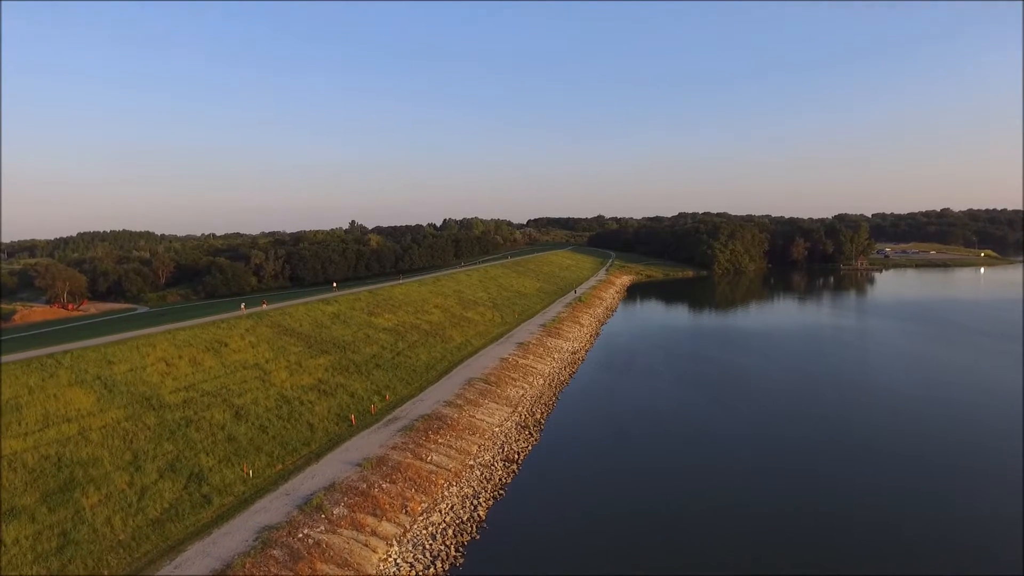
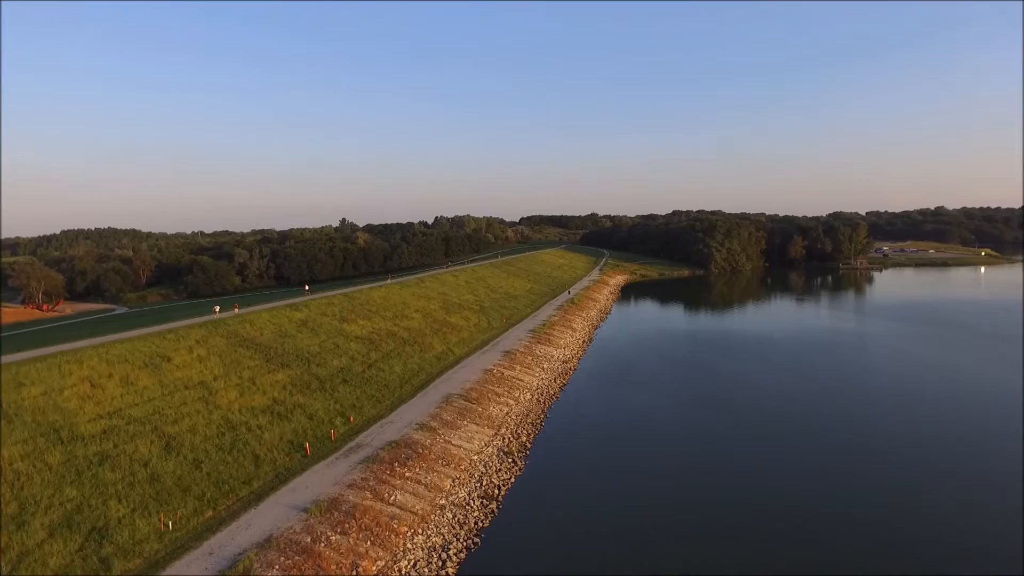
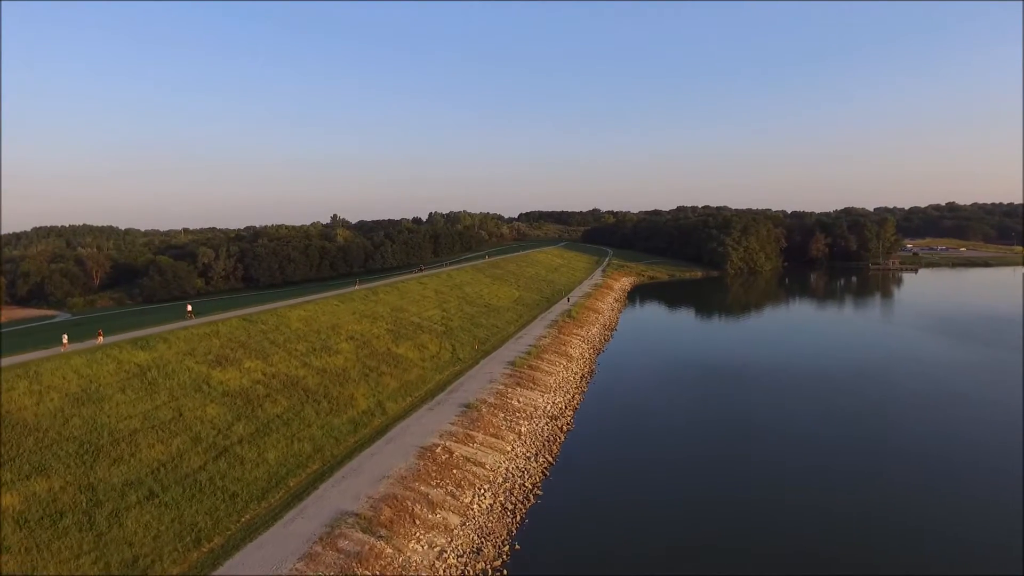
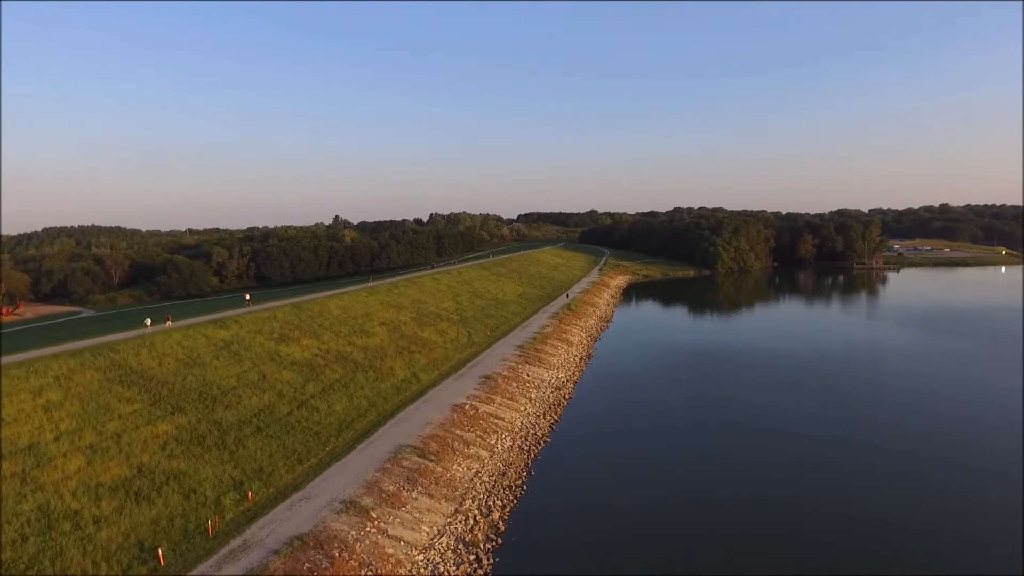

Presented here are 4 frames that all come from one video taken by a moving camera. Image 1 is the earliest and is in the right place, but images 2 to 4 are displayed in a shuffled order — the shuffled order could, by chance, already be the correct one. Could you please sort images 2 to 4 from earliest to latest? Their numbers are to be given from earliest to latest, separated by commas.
2, 4, 3
